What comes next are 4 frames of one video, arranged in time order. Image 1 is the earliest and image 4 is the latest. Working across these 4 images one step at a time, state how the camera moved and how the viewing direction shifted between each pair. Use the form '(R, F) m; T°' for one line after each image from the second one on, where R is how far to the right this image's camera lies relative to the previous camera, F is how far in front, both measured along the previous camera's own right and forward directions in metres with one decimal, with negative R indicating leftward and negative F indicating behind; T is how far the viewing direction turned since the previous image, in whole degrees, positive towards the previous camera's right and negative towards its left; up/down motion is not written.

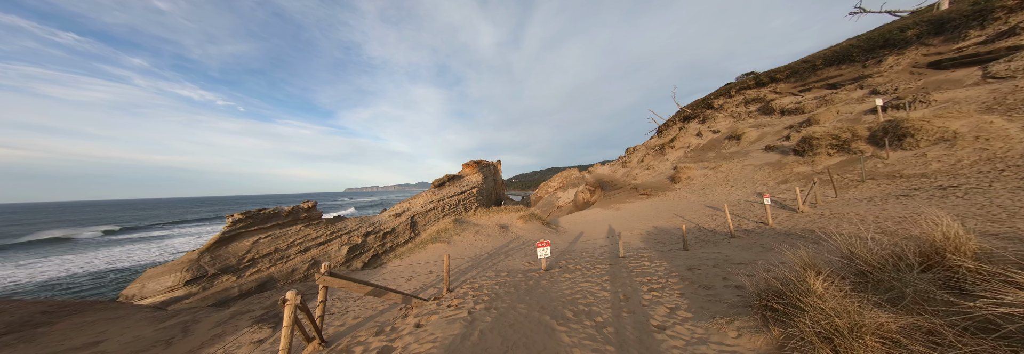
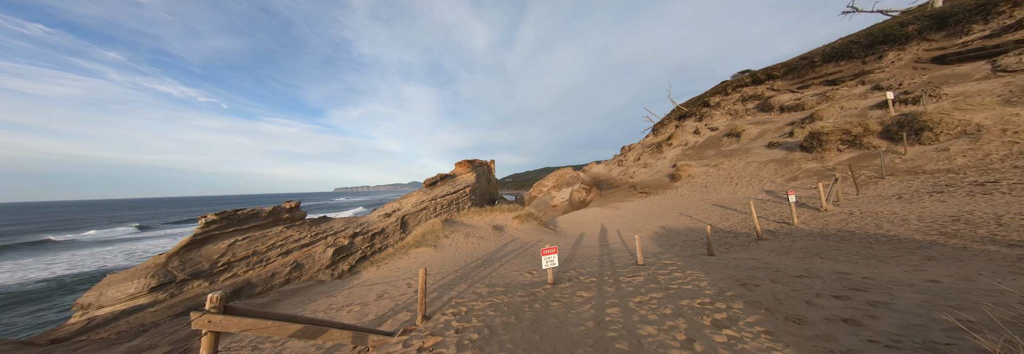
(-0.1, +1.3) m; +2°
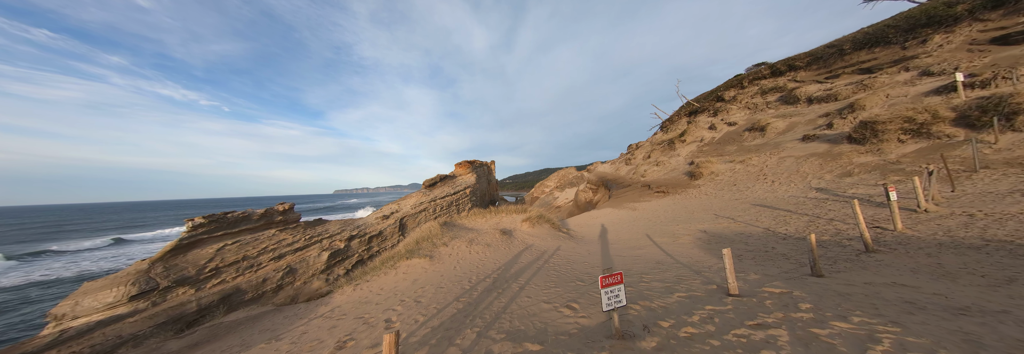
(-0.6, +2.0) m; 0°
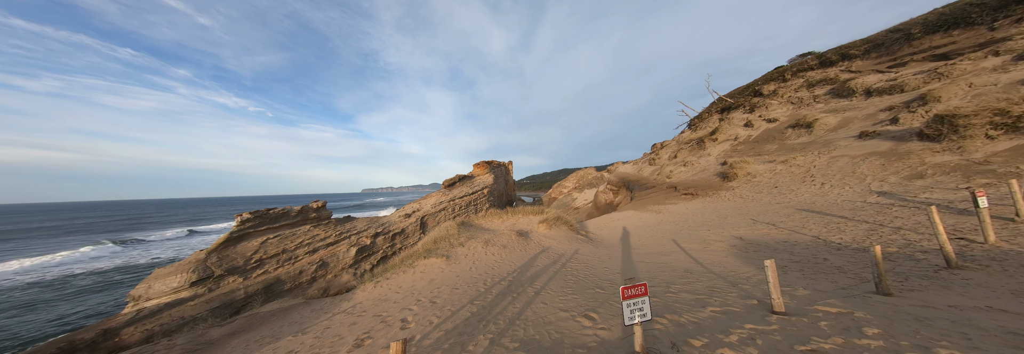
(0.0, +0.1) m; -5°
